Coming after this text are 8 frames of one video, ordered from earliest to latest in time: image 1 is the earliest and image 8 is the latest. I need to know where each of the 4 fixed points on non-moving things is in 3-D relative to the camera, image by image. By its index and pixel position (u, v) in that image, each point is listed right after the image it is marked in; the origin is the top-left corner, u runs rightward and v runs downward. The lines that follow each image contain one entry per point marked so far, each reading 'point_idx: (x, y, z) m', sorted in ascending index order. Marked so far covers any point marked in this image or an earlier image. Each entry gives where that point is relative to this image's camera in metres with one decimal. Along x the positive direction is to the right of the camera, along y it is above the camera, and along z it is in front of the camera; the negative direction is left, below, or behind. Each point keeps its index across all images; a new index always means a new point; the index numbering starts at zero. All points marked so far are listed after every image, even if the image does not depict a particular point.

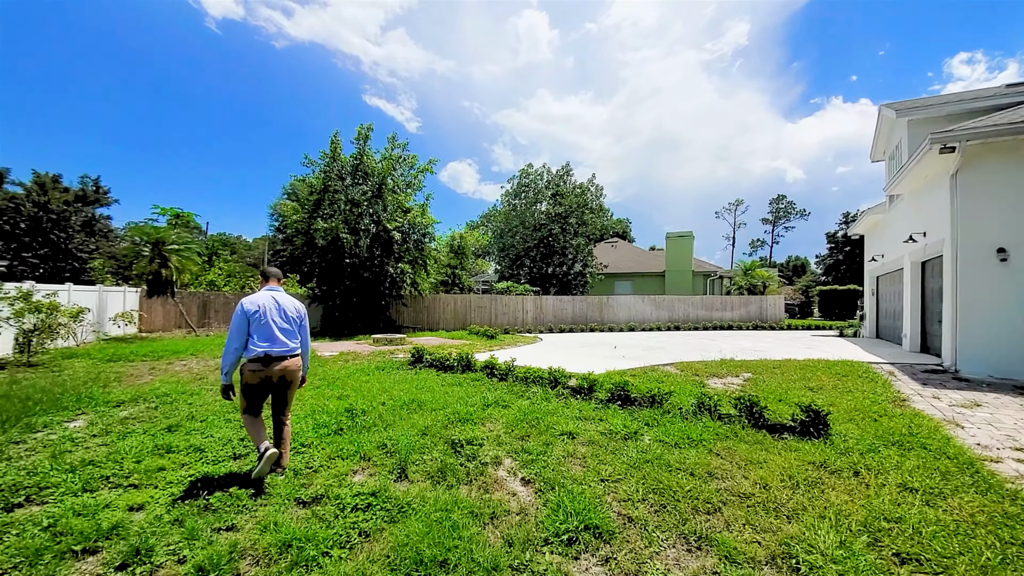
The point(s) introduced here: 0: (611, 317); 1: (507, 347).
0: (+3.8, -1.2, +16.3) m
1: (-0.1, -1.4, +9.6) m
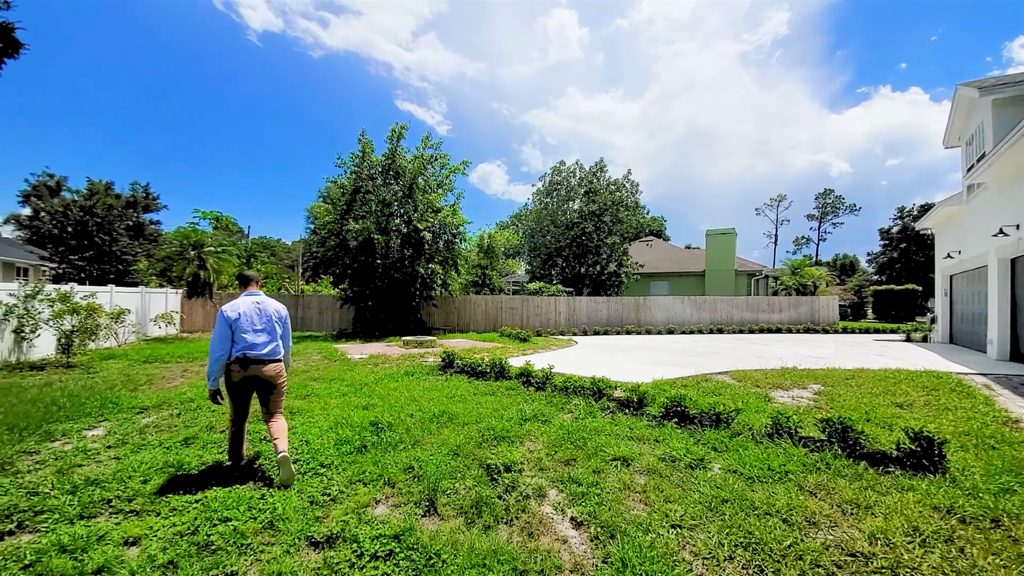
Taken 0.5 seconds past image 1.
0: (+5.0, -1.2, +15.6) m
1: (+0.7, -1.4, +9.2) m
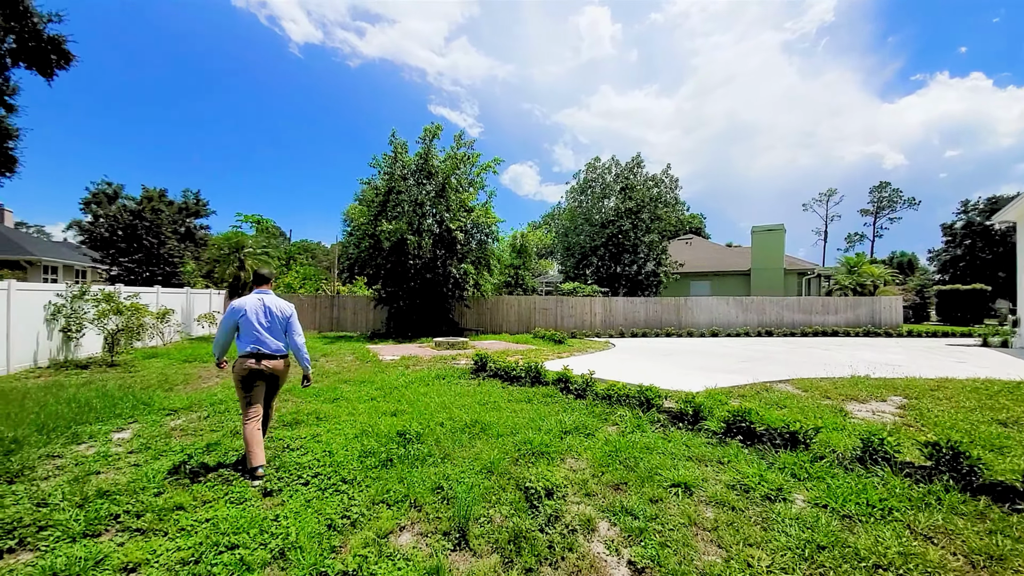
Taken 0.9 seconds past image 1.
0: (+6.2, -1.2, +14.8) m
1: (+1.4, -1.4, +8.7) m
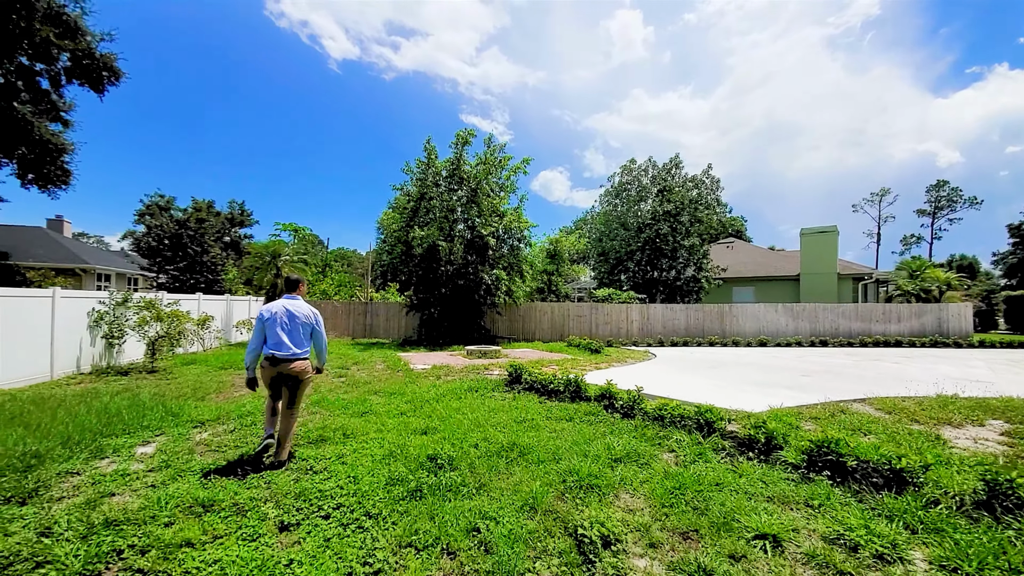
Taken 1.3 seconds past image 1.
0: (+7.4, -1.4, +13.9) m
1: (+2.1, -1.5, +8.2) m
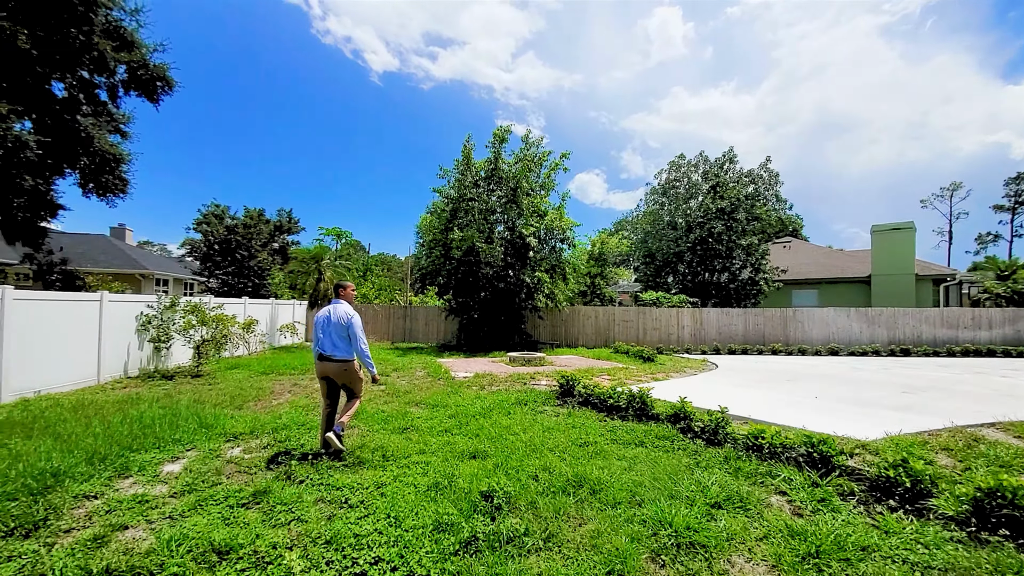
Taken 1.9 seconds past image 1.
0: (+8.7, -1.5, +12.7) m
1: (+2.9, -1.5, +7.5) m
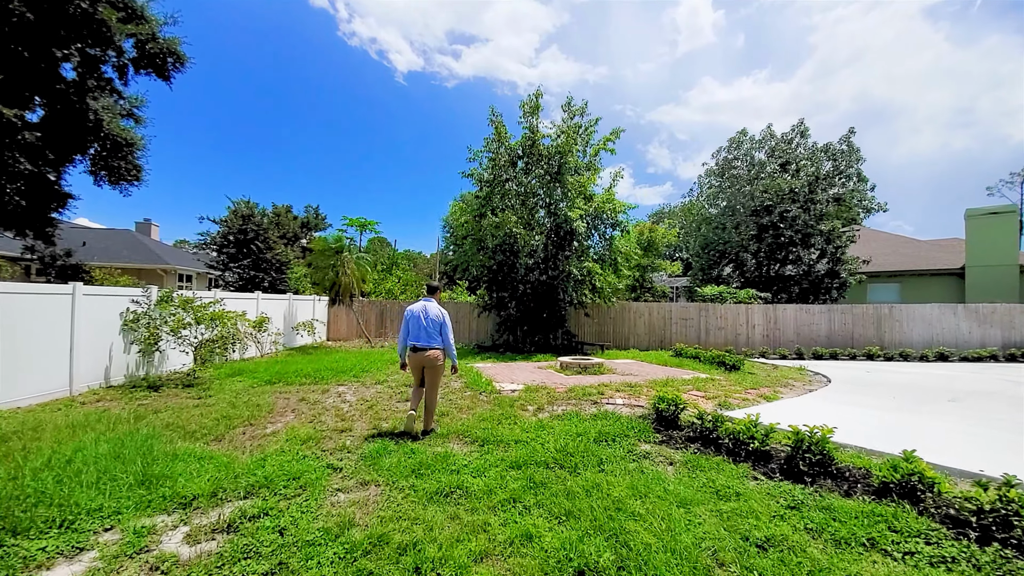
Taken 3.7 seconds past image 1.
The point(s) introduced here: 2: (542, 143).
0: (+9.8, -1.3, +10.7) m
1: (+3.7, -1.4, +5.8) m
2: (+0.8, +3.8, +10.9) m
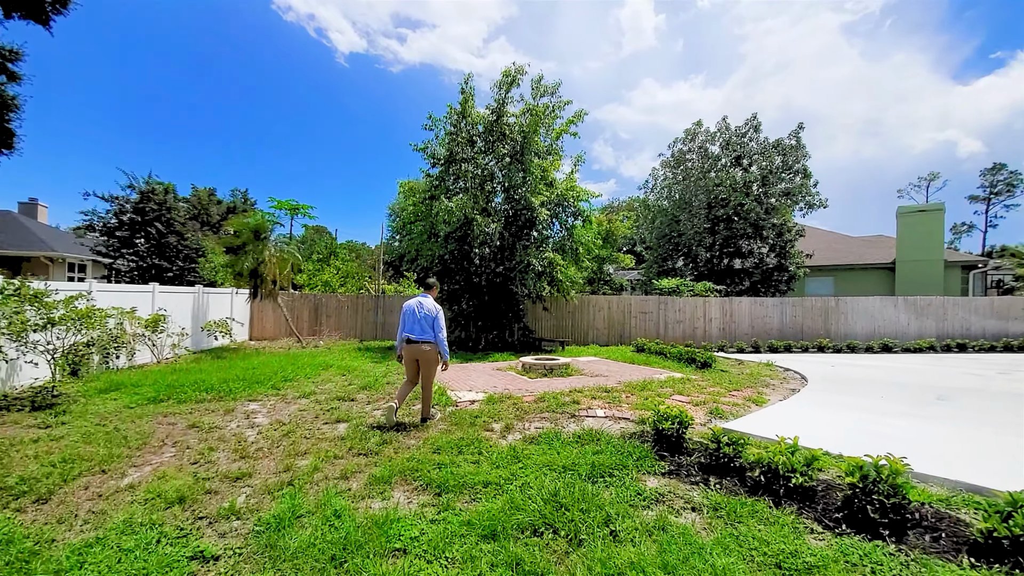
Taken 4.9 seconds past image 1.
0: (+8.6, -1.1, +11.0) m
1: (+3.2, -1.3, +5.4) m
2: (-0.3, +4.0, +10.0) m
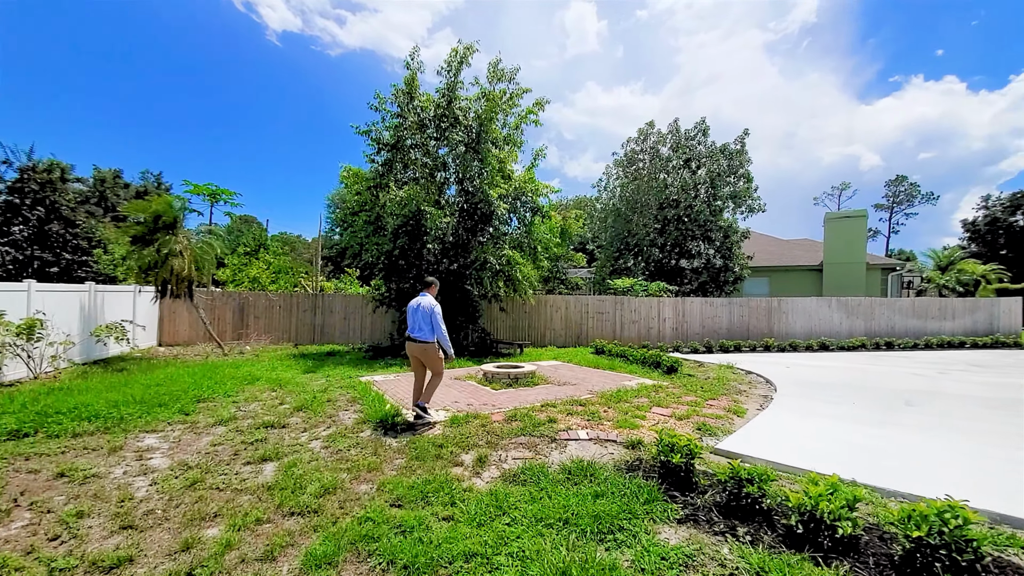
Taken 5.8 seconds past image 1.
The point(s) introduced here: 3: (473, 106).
0: (+7.4, -1.1, +11.5) m
1: (+2.8, -1.3, +5.2) m
2: (-1.3, +4.0, +9.3) m
3: (-1.0, +4.0, +9.5) m
